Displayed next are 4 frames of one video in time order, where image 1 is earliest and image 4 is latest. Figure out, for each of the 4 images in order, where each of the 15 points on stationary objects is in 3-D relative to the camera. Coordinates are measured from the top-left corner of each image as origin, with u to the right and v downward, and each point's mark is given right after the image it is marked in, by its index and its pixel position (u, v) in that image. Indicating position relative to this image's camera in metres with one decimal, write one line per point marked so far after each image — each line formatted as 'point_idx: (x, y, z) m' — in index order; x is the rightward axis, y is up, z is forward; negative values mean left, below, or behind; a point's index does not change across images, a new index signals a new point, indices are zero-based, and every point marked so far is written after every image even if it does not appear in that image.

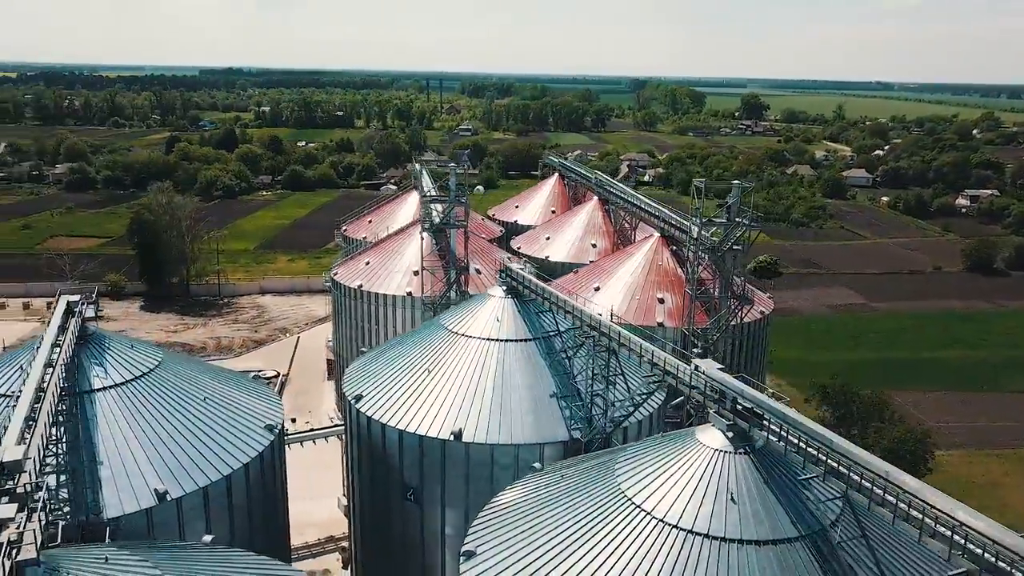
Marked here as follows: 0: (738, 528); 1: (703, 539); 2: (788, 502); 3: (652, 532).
0: (+5.2, -5.5, +18.9) m
1: (+4.4, -5.8, +18.8) m
2: (+6.4, -5.0, +19.3) m
3: (+3.2, -5.9, +19.4) m
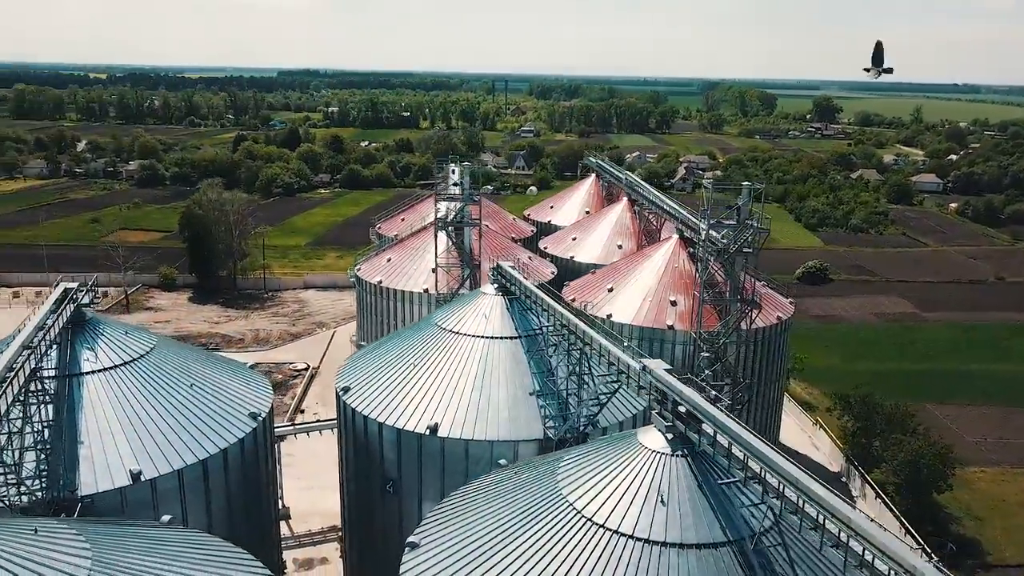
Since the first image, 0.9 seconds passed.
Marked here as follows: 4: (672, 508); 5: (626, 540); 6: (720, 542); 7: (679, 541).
0: (+3.5, -5.5, +18.7) m
1: (+2.7, -5.7, +18.6) m
2: (+4.8, -5.0, +19.0) m
3: (+1.6, -5.8, +19.3) m
4: (+3.7, -5.1, +19.0) m
5: (+2.5, -5.7, +18.7) m
6: (+4.6, -5.7, +18.3) m
7: (+3.7, -5.6, +18.3) m
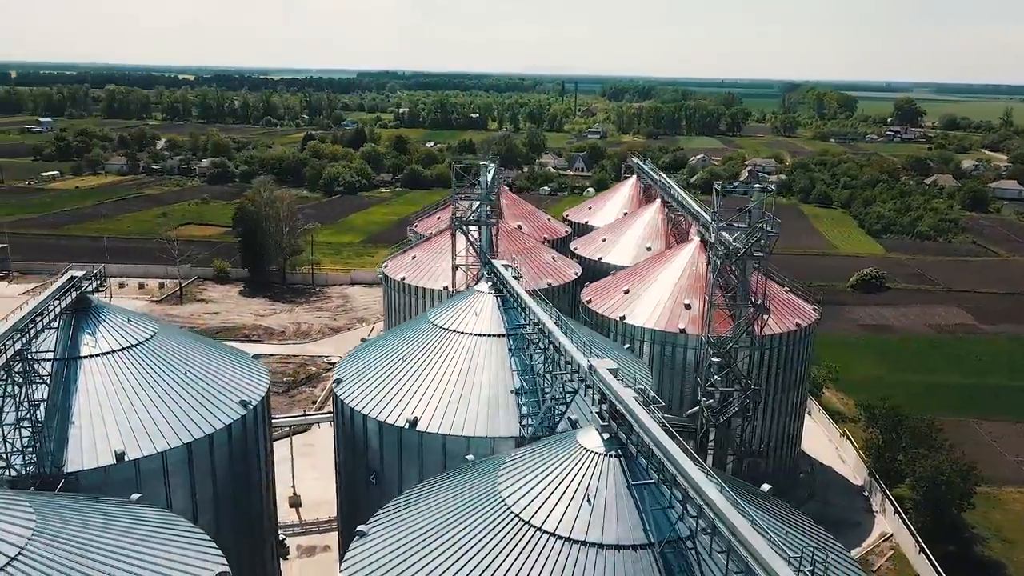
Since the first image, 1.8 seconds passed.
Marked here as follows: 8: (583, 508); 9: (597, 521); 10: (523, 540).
0: (+1.7, -5.5, +18.6) m
1: (+0.9, -5.7, +18.6) m
2: (+3.1, -5.0, +18.8) m
3: (-0.1, -5.7, +19.4) m
4: (+2.0, -5.0, +18.9) m
5: (+0.8, -5.7, +18.7) m
6: (+2.9, -5.7, +18.2) m
7: (+2.0, -5.6, +18.3) m
8: (+1.7, -5.1, +19.0) m
9: (+2.0, -5.3, +18.7) m
10: (+0.3, -5.8, +19.0) m
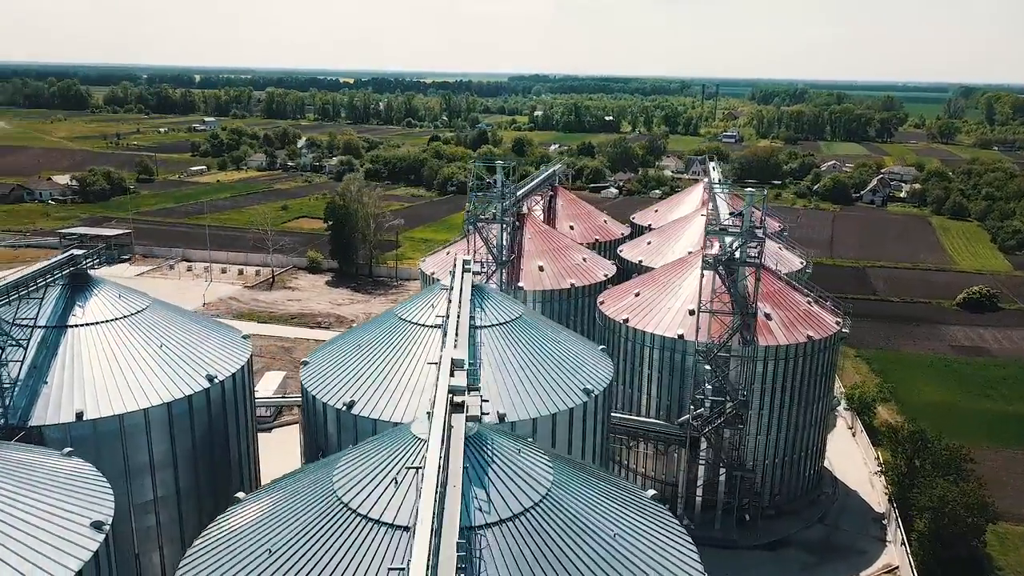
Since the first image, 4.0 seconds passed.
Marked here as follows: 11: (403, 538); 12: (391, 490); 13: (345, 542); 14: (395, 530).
0: (-2.8, -5.2, +19.2) m
1: (-3.6, -5.4, +19.3) m
2: (-1.4, -4.8, +19.1) m
3: (-4.5, -5.4, +20.3) m
4: (-2.5, -4.8, +19.4) m
5: (-3.8, -5.3, +19.4) m
6: (-1.8, -5.4, +18.5) m
7: (-2.7, -5.3, +18.8) m
8: (-2.8, -4.8, +19.5) m
9: (-2.6, -5.1, +19.2) m
10: (-4.2, -5.4, +19.9) m
11: (-2.1, -5.7, +18.3) m
12: (-2.7, -4.8, +19.4) m
13: (-3.8, -5.8, +18.9) m
14: (-2.5, -5.5, +18.6) m
